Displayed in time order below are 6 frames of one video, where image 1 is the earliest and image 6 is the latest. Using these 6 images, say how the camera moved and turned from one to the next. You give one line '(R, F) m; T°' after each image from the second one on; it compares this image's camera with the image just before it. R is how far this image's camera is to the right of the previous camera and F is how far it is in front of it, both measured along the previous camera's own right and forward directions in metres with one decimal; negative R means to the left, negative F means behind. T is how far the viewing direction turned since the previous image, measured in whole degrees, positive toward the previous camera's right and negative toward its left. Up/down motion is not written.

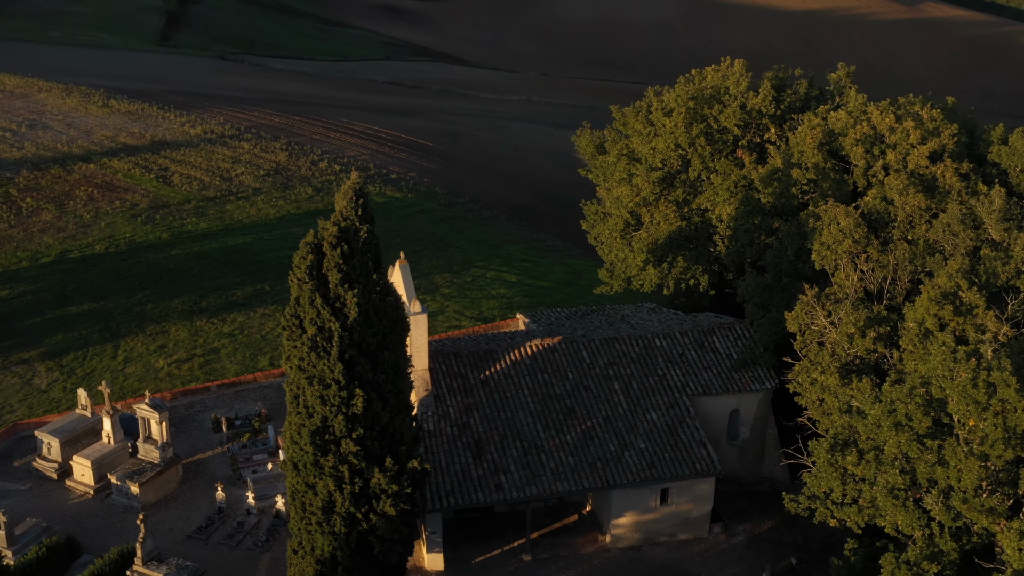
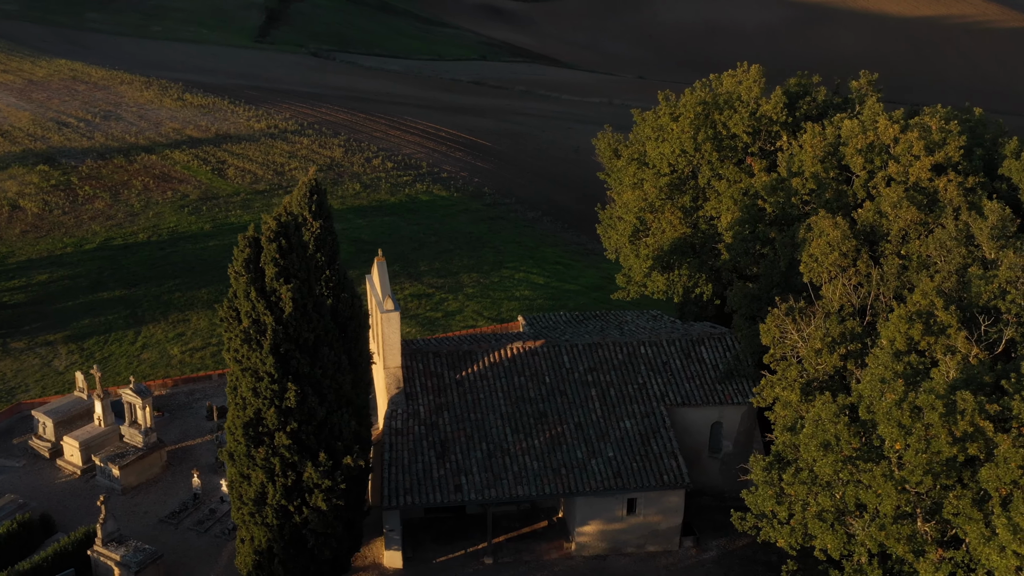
(+2.9, +0.3) m; -5°
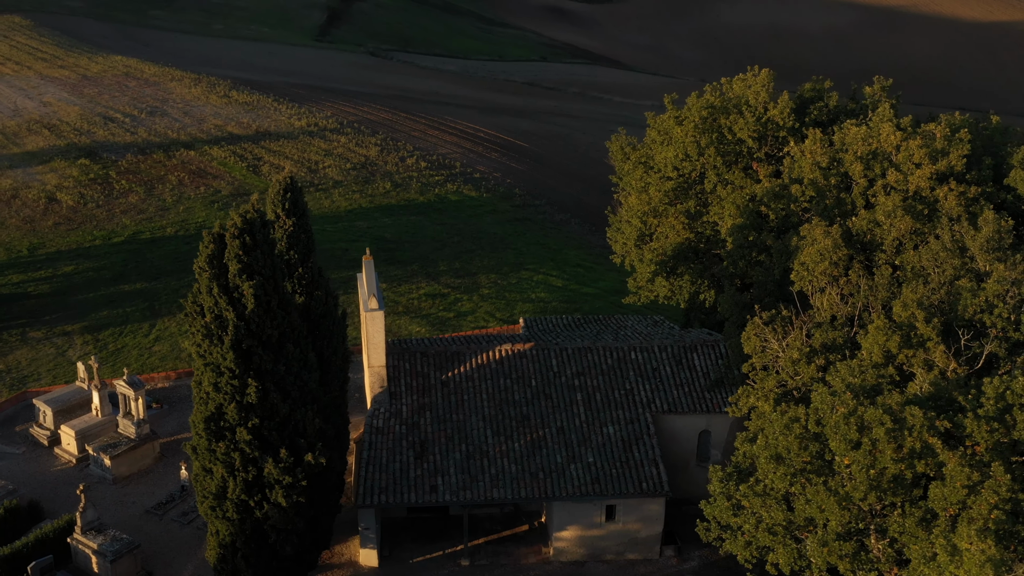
(+1.8, +0.1) m; -3°
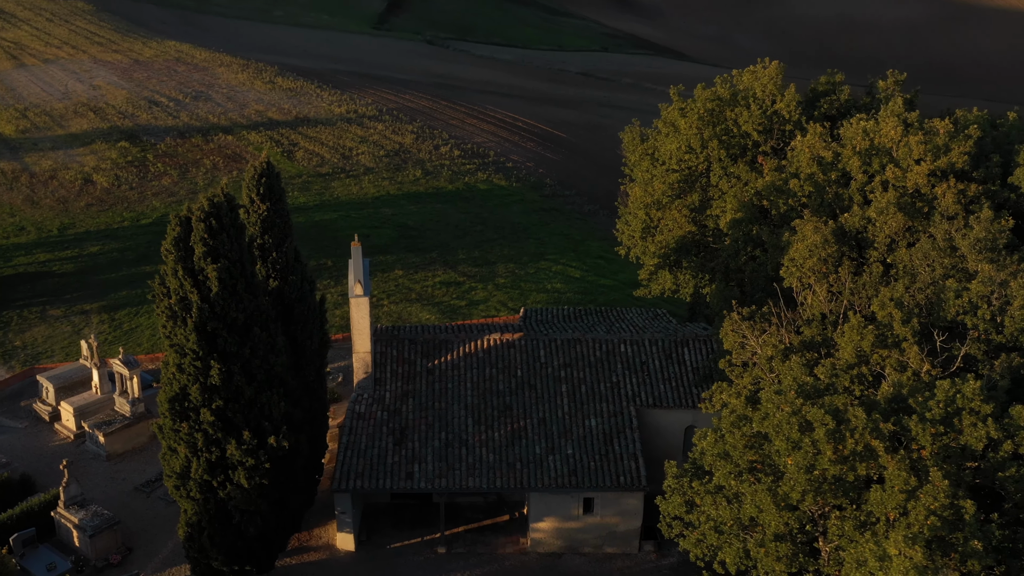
(+1.8, +0.1) m; -3°
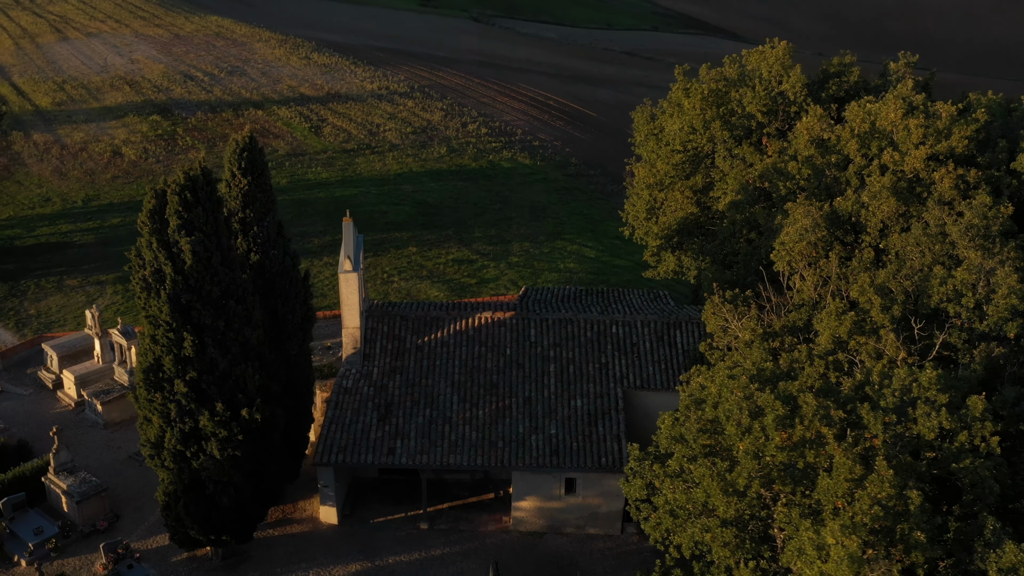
(+1.5, +0.1) m; -3°
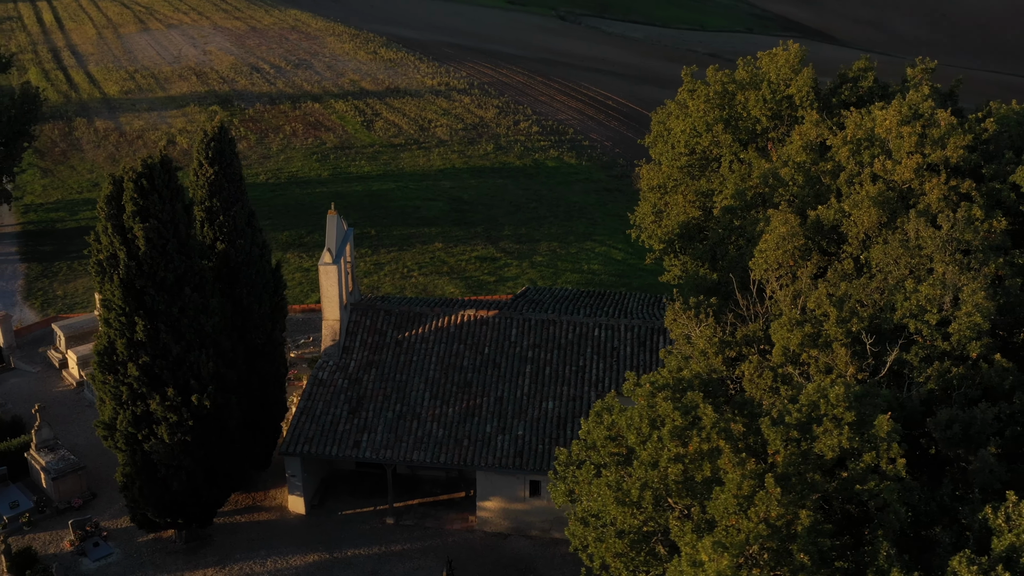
(+2.7, +0.3) m; -5°
